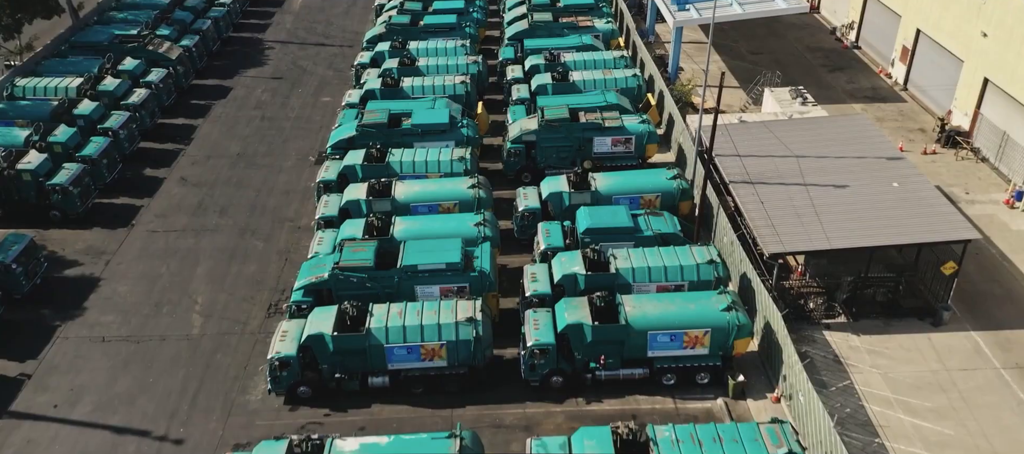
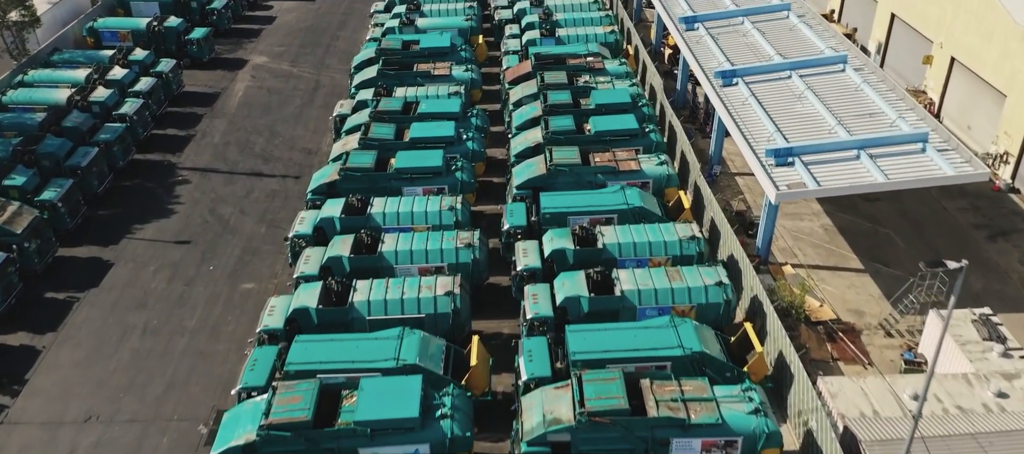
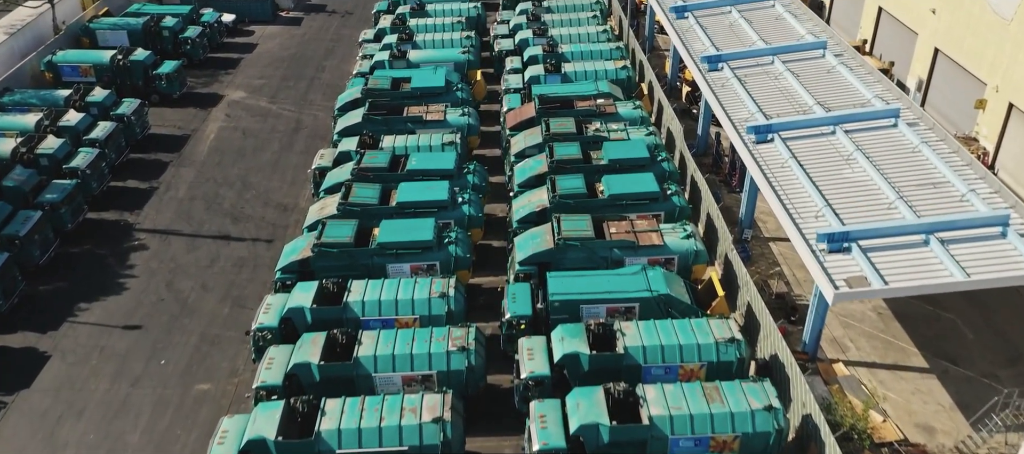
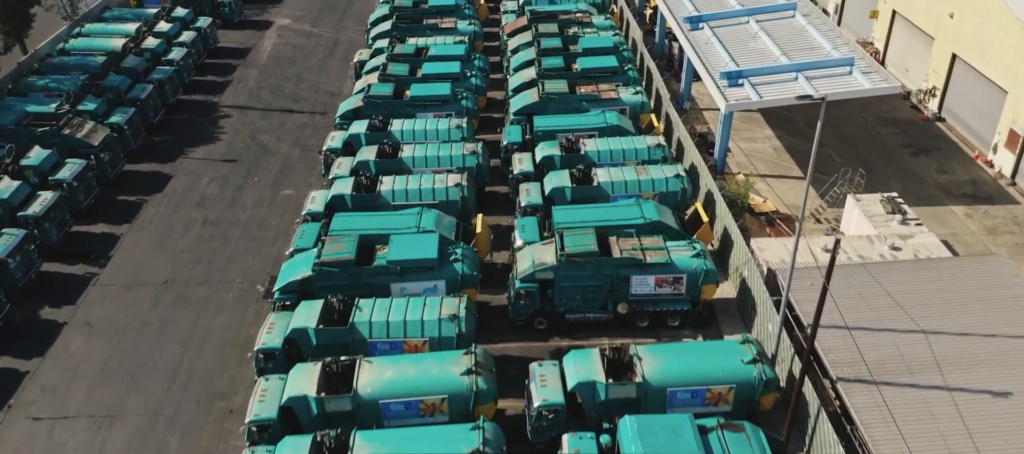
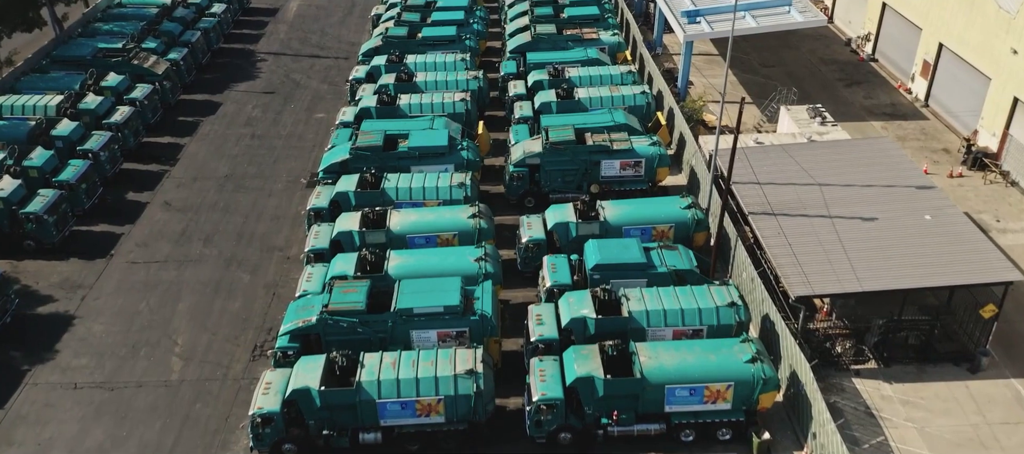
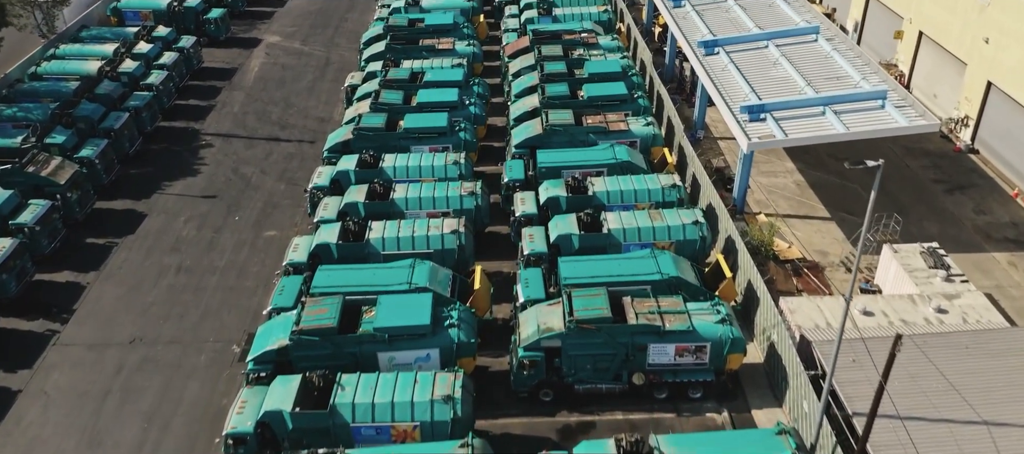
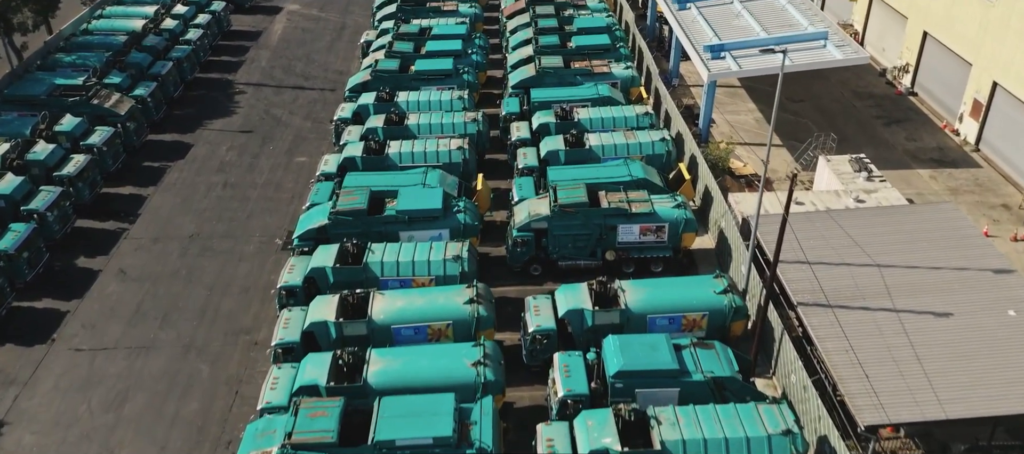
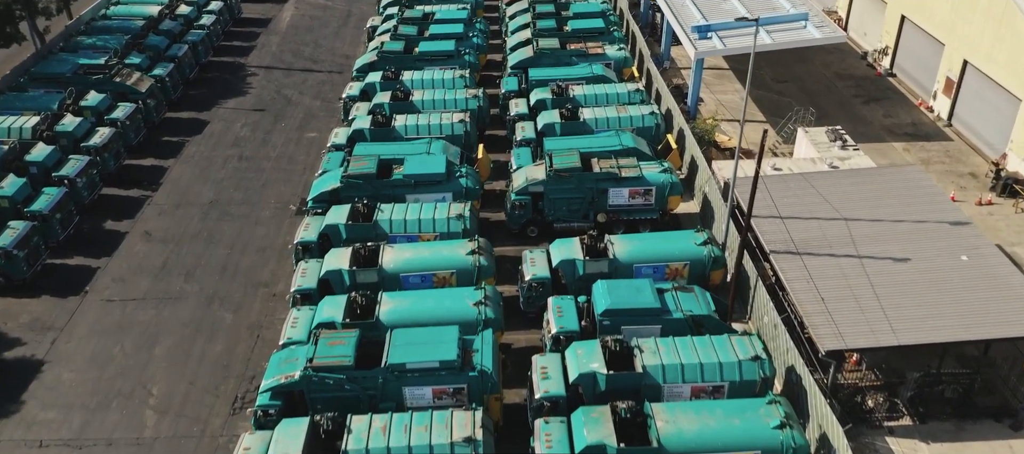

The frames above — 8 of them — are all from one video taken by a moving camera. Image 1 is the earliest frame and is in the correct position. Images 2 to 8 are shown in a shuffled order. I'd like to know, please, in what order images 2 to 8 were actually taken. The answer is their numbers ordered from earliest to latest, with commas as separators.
5, 8, 7, 4, 6, 2, 3
